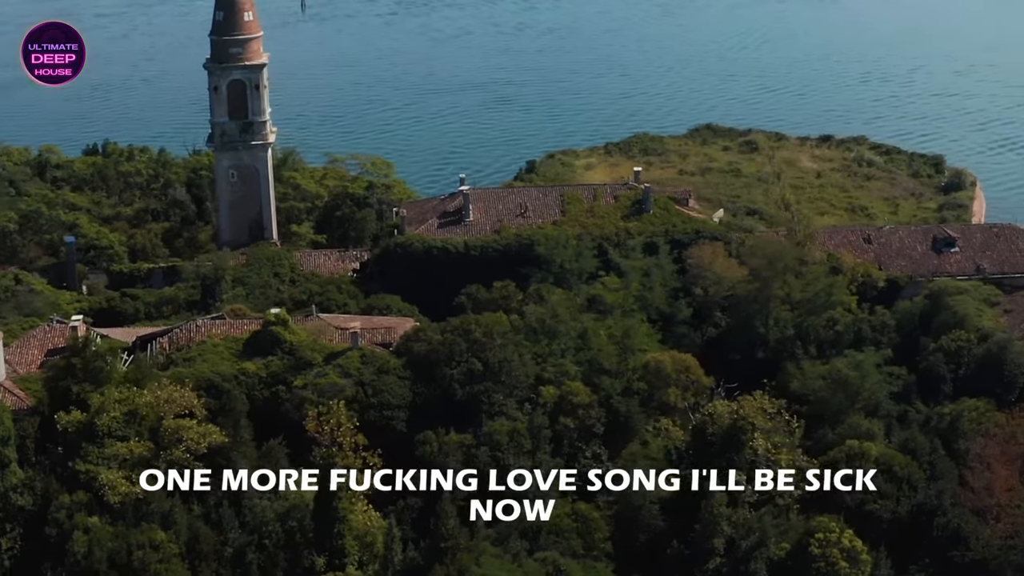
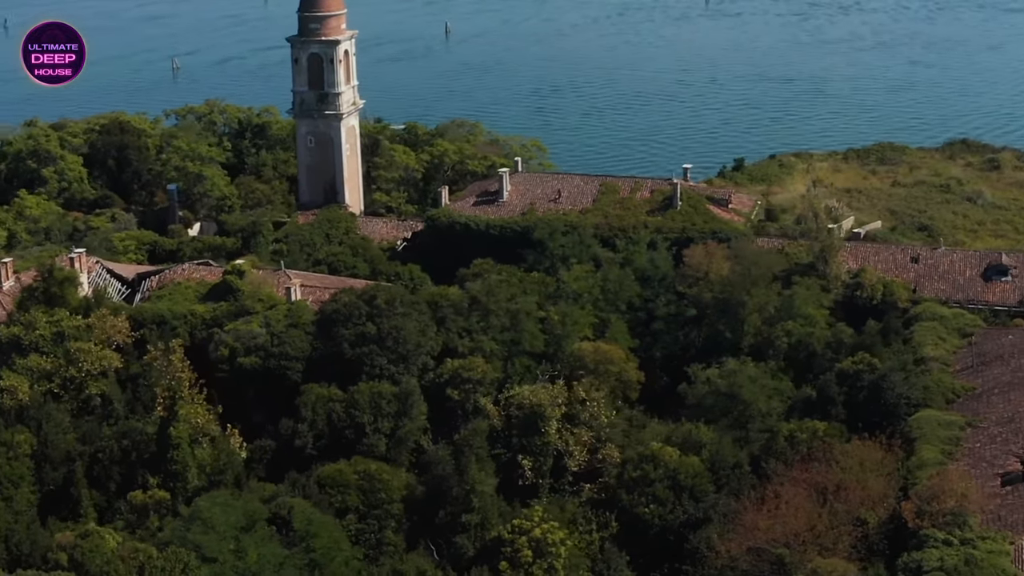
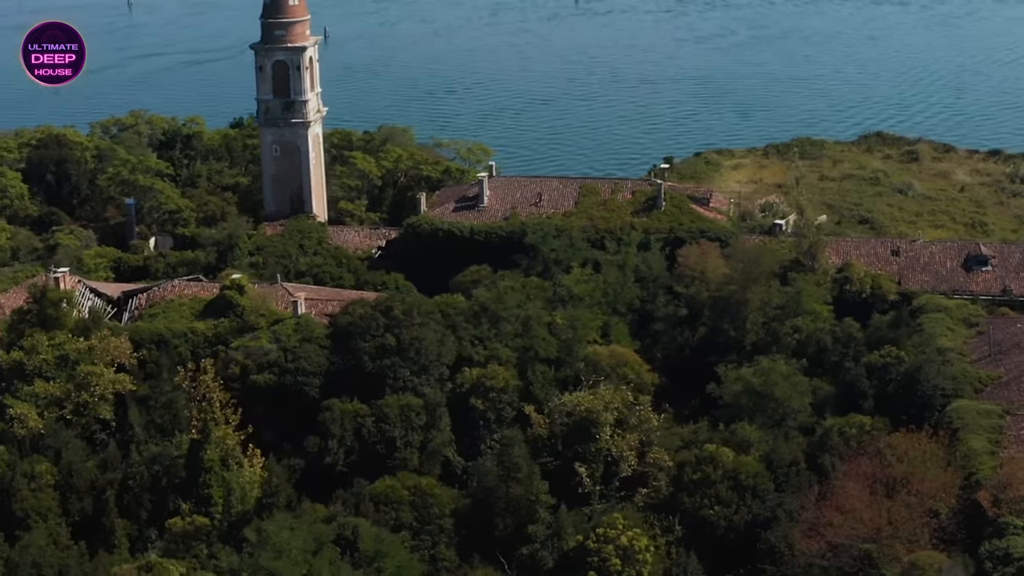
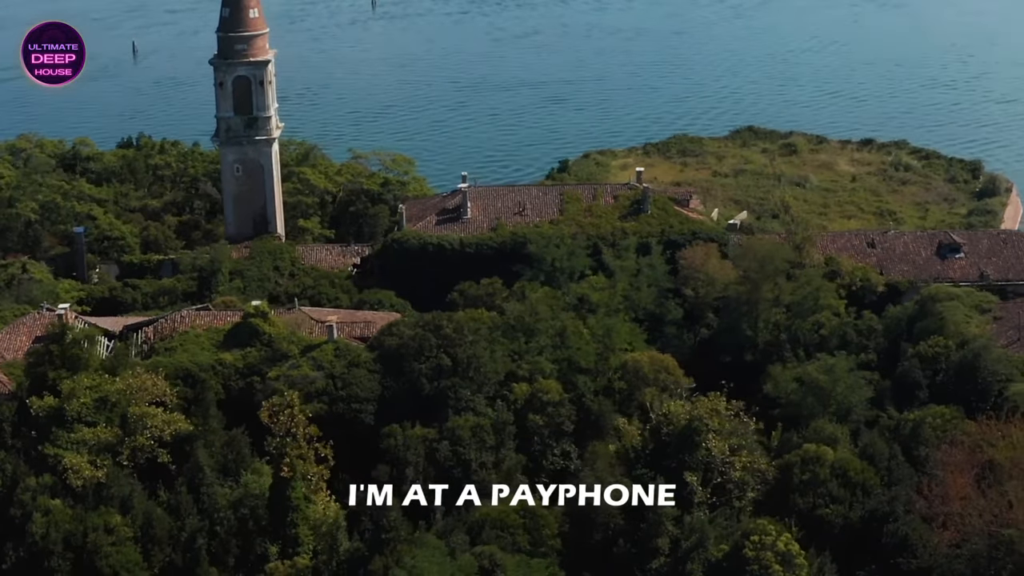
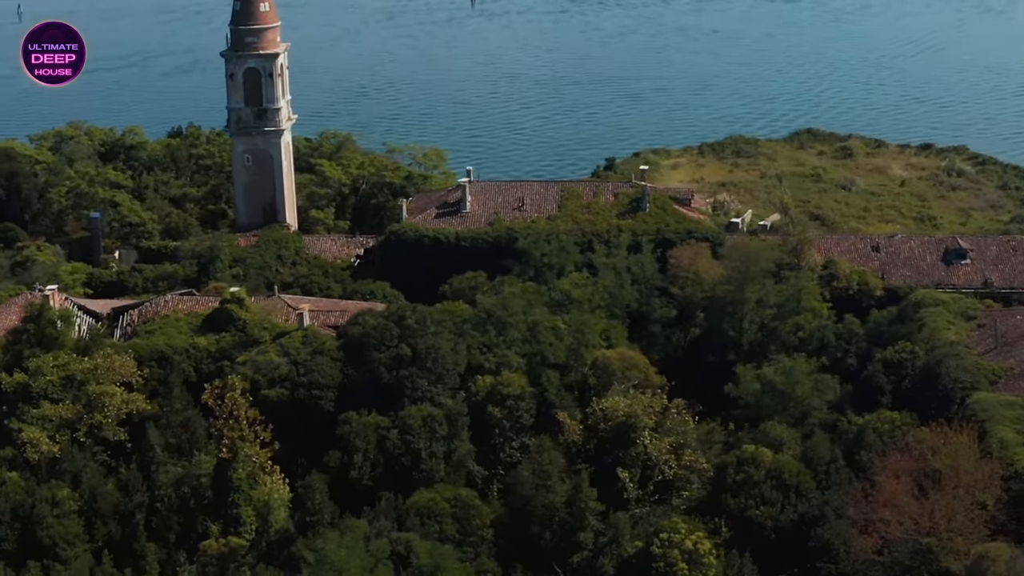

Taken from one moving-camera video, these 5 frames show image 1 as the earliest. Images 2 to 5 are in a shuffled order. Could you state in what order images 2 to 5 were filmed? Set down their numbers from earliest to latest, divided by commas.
4, 5, 3, 2
